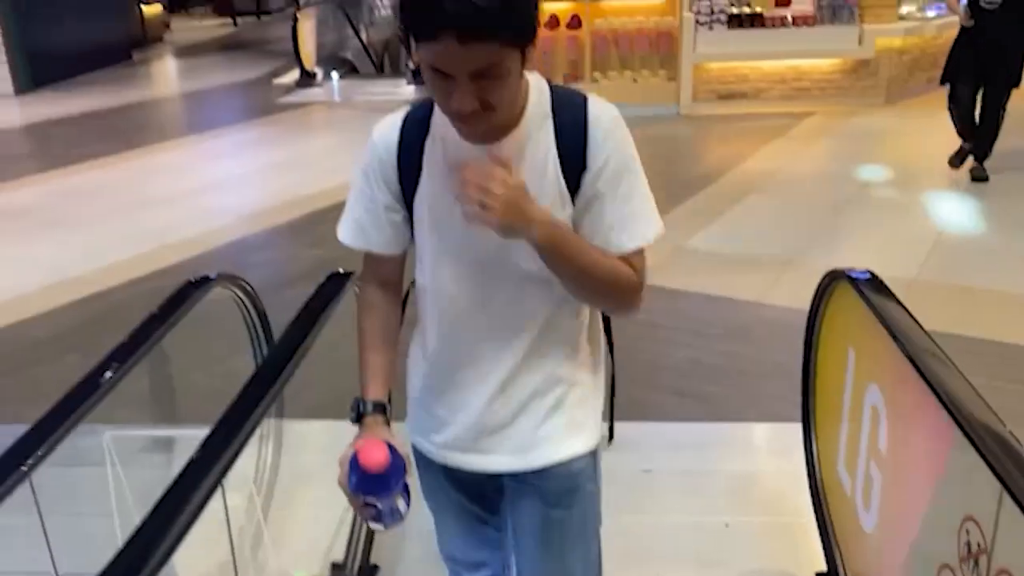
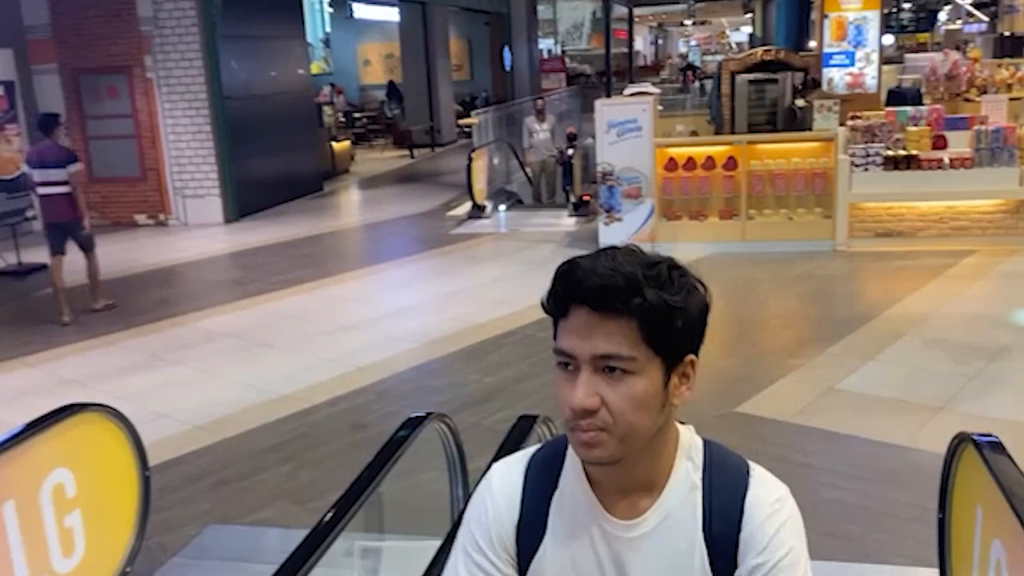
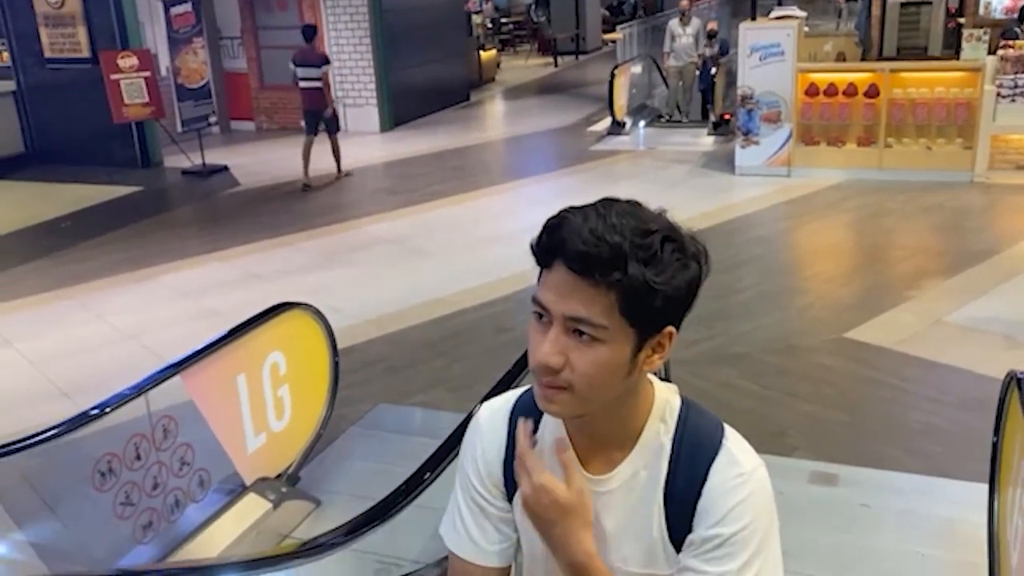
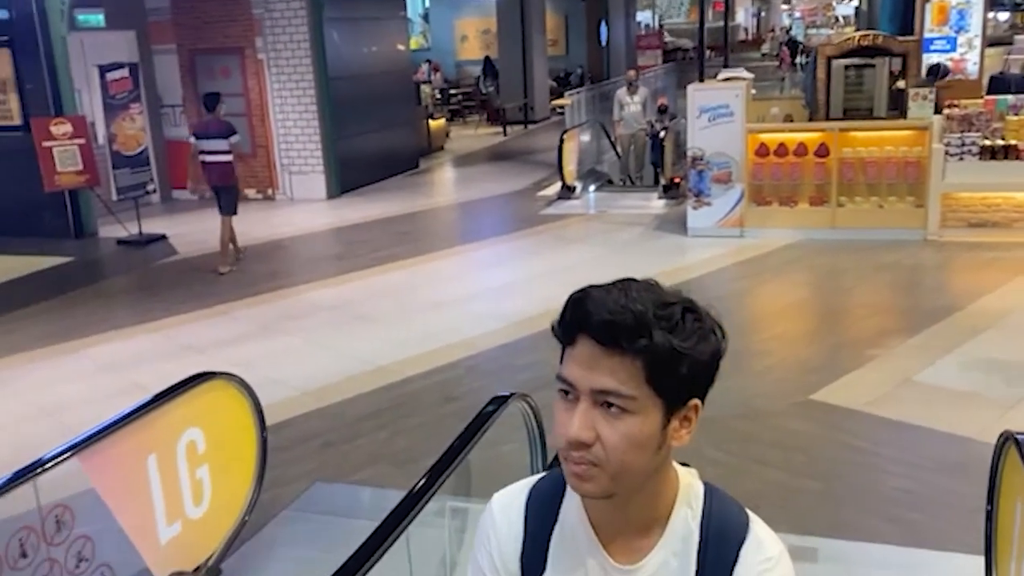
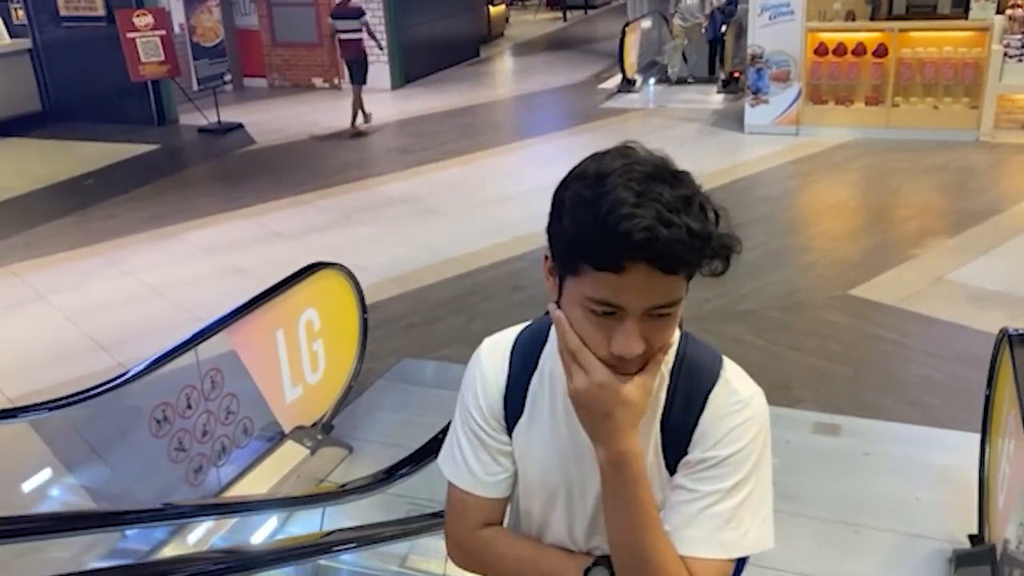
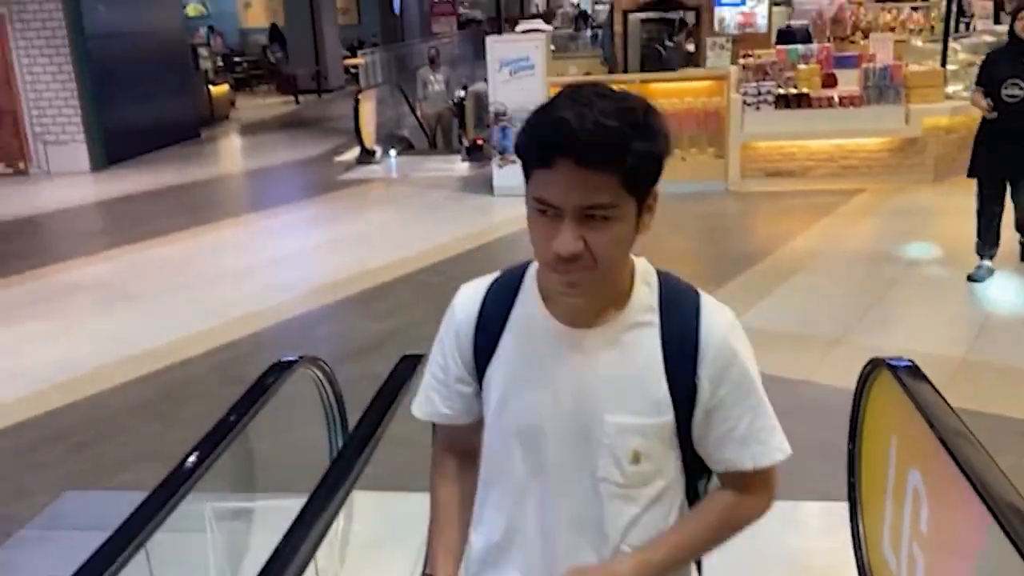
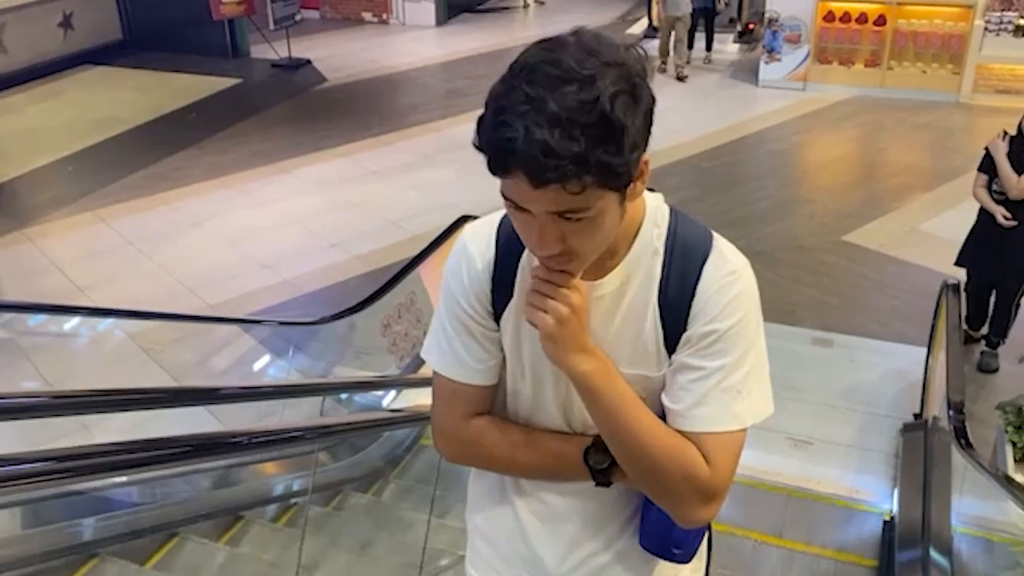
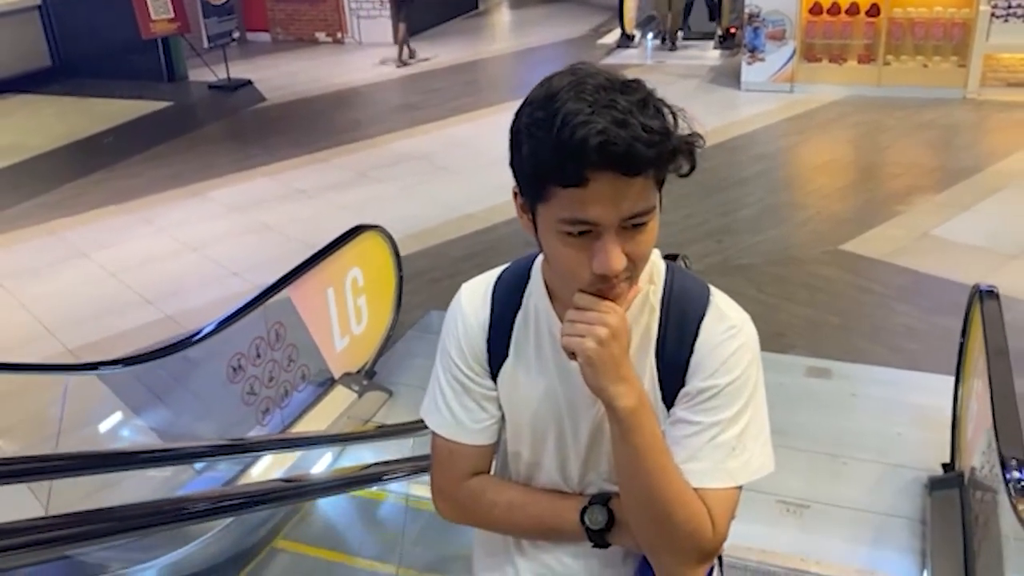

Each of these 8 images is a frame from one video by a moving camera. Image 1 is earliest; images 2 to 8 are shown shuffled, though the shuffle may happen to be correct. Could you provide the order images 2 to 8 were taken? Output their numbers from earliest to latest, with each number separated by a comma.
6, 2, 4, 3, 5, 8, 7
